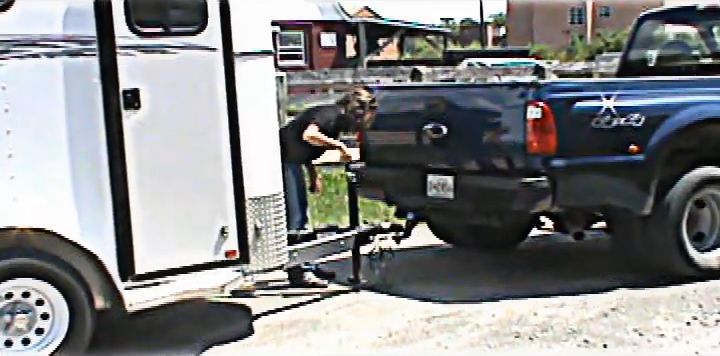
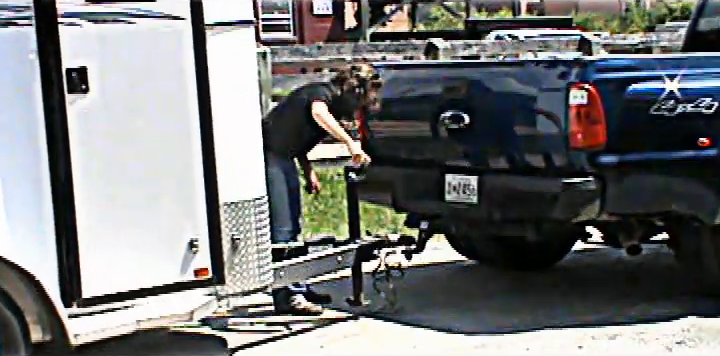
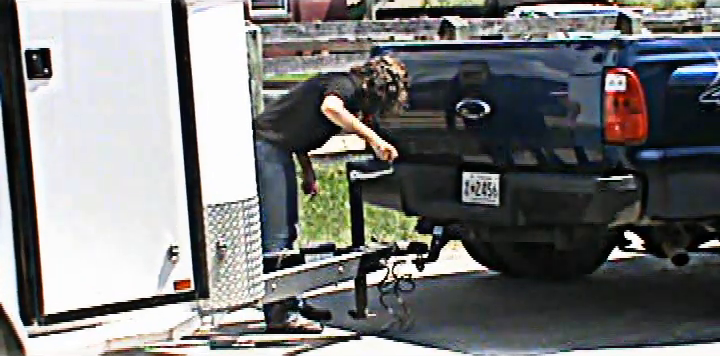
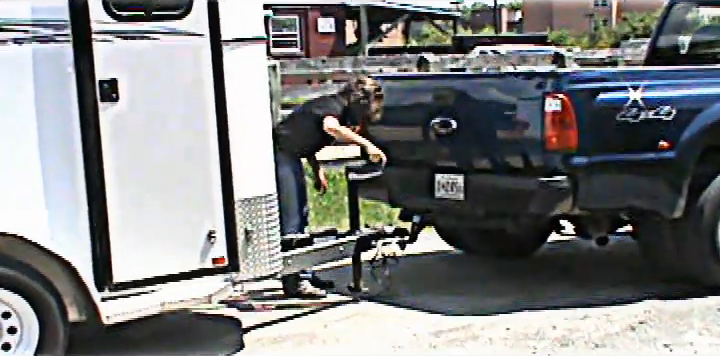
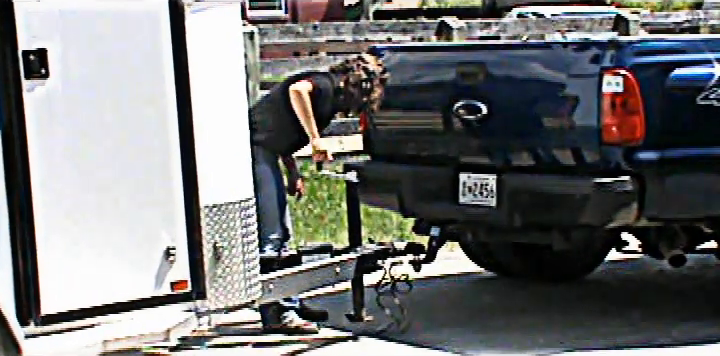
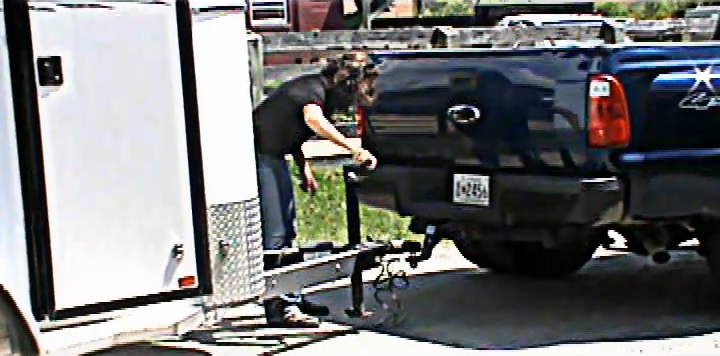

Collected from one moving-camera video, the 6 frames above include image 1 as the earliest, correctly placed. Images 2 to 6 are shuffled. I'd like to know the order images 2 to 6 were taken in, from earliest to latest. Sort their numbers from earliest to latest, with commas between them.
4, 2, 6, 5, 3
